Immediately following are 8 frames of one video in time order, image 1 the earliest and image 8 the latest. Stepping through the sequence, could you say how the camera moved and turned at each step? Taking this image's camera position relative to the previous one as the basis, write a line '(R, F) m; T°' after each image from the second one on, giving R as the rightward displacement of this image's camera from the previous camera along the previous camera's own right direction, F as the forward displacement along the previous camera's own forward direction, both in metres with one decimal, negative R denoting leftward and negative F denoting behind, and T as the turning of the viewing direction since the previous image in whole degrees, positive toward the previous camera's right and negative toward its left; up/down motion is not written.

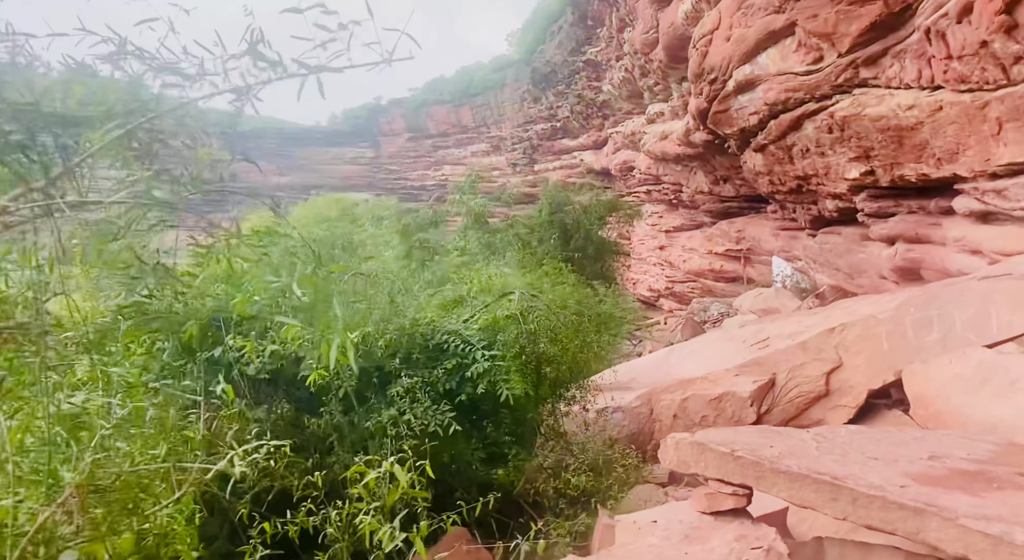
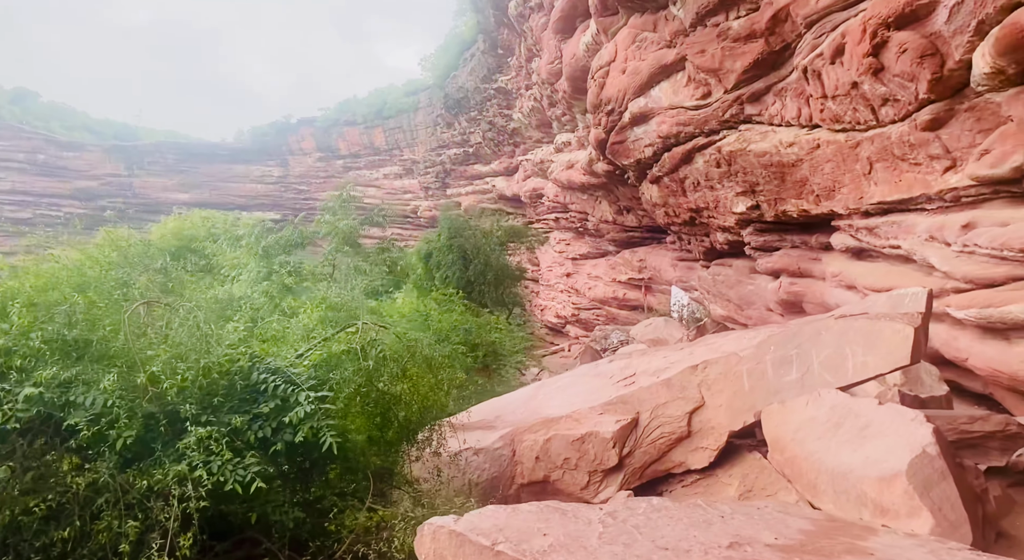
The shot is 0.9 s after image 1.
(+0.4, +0.4) m; +7°
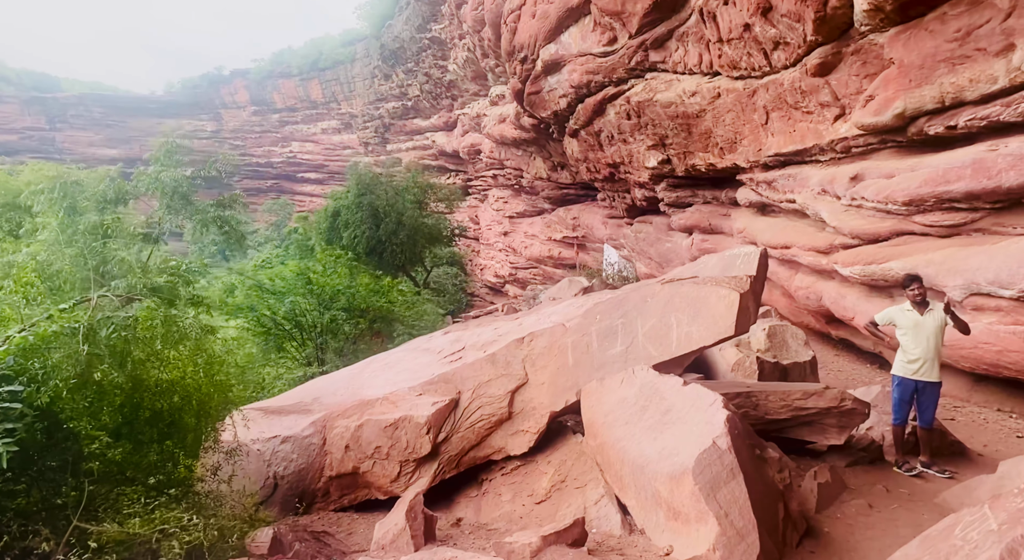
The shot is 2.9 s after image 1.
(+0.9, +0.6) m; +4°
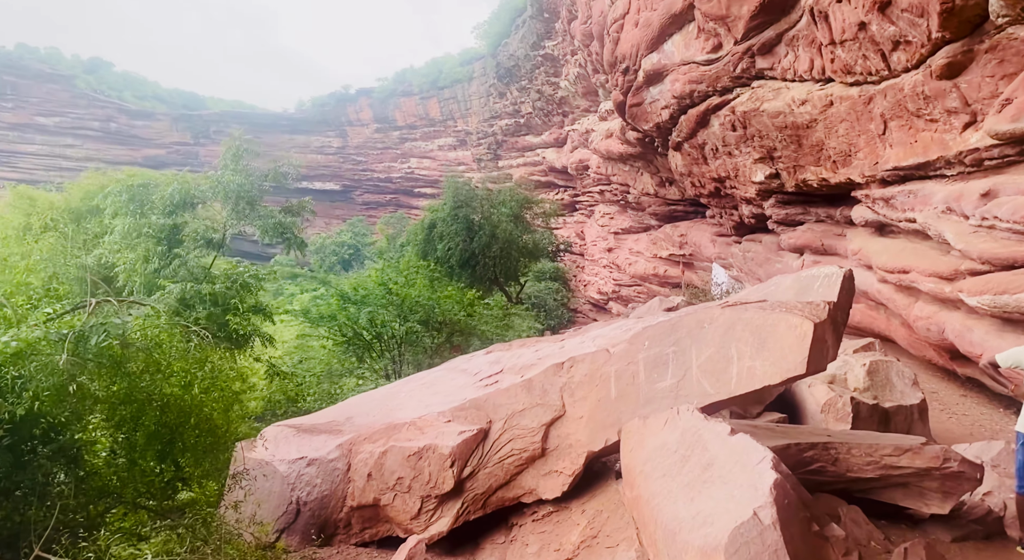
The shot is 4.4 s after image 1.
(+0.3, +0.4) m; -9°
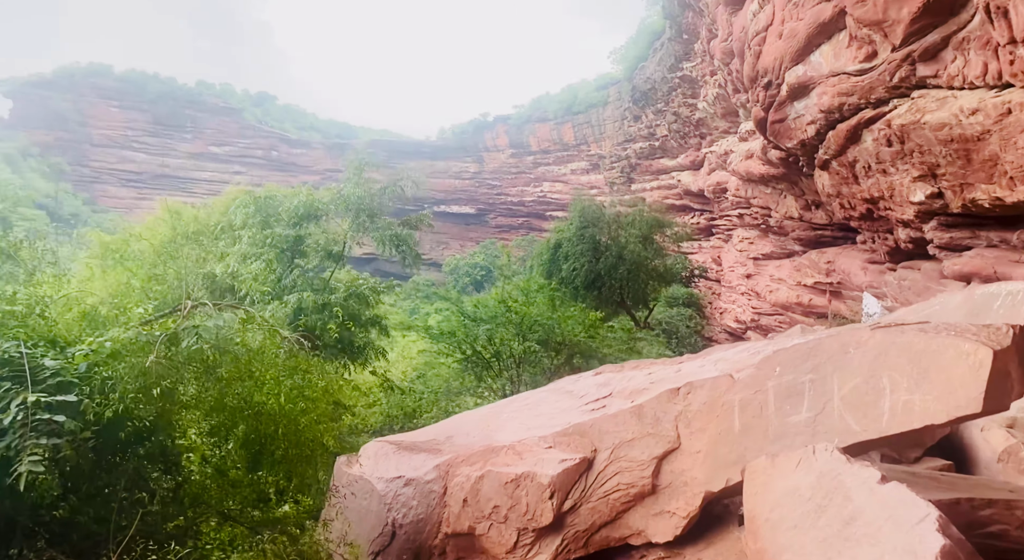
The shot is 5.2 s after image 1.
(+0.1, +0.3) m; -11°
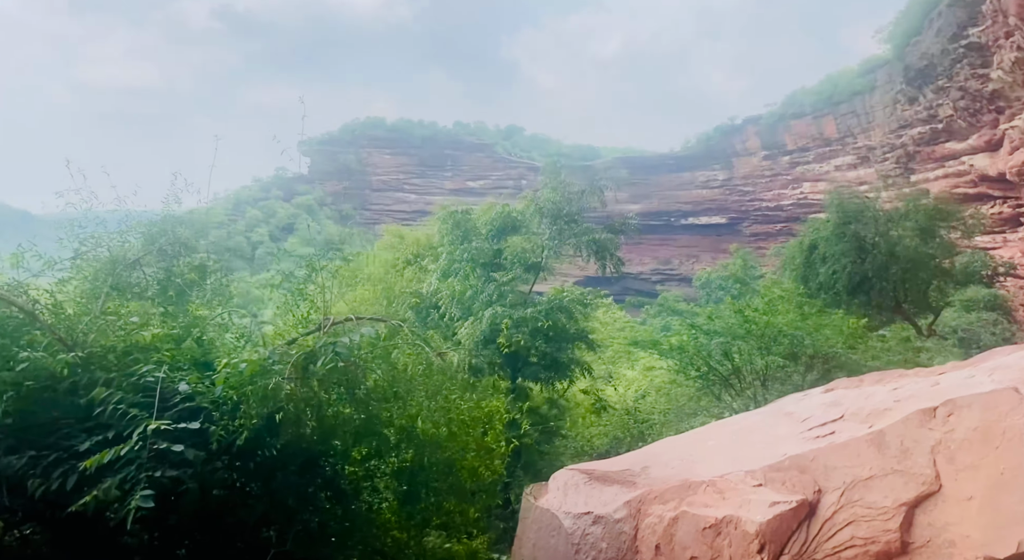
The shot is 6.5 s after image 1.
(+0.3, +0.5) m; -21°
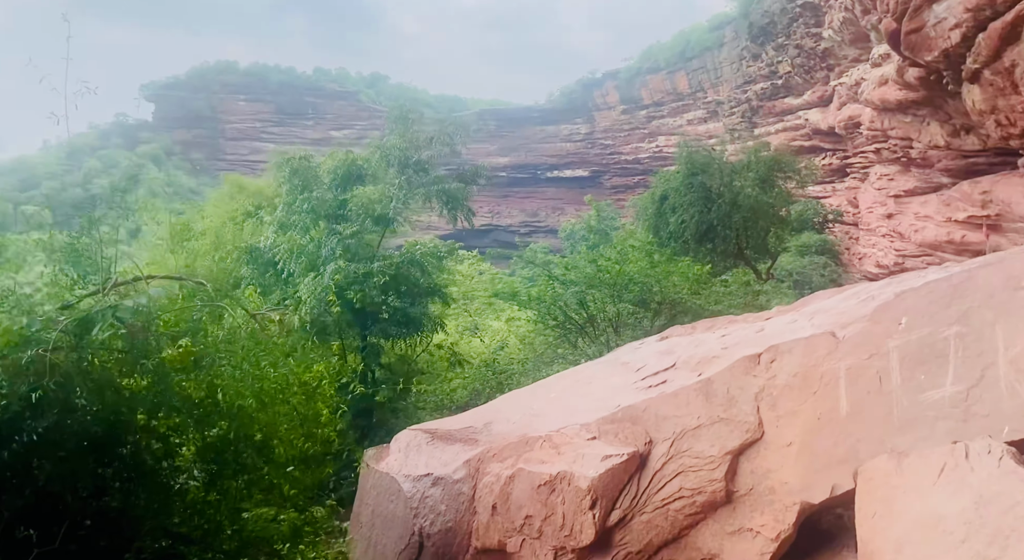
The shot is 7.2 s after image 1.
(+0.2, +0.2) m; +11°
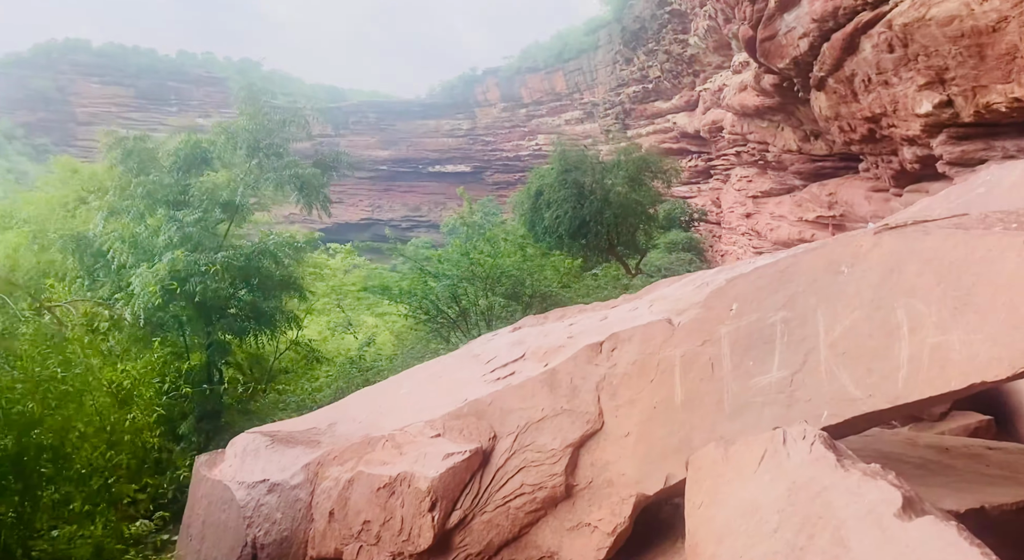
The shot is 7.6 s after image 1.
(+0.2, +0.1) m; +10°
